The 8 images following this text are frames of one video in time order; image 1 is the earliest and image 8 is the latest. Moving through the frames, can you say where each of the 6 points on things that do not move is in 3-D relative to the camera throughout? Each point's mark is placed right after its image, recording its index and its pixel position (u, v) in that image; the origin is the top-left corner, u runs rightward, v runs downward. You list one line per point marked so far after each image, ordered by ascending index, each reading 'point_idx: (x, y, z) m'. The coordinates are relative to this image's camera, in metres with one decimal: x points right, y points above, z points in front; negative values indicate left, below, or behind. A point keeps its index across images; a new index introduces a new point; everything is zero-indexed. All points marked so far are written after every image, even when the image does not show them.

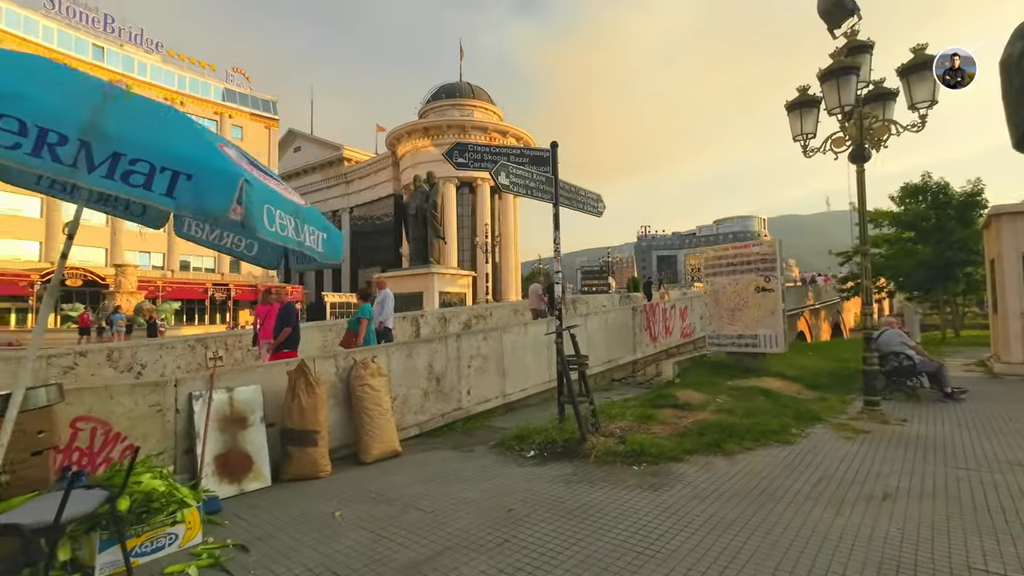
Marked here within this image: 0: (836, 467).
0: (+3.4, -1.9, +5.2) m
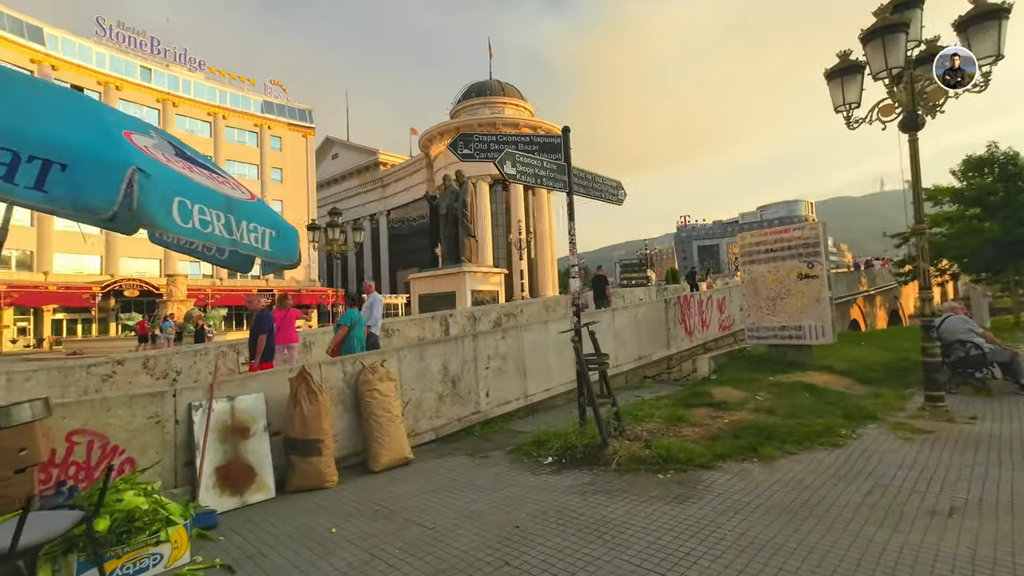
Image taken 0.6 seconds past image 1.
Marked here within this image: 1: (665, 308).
0: (+3.5, -1.7, +4.6) m
1: (+3.4, -0.4, +10.9) m
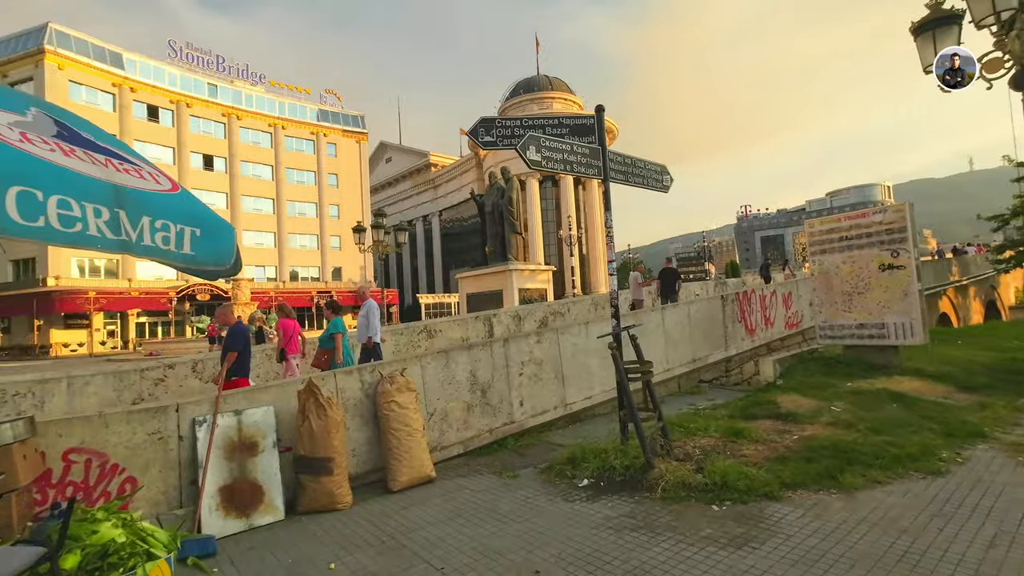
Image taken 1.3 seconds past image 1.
0: (+3.7, -1.7, +3.6) m
1: (+4.2, -0.3, +9.9) m
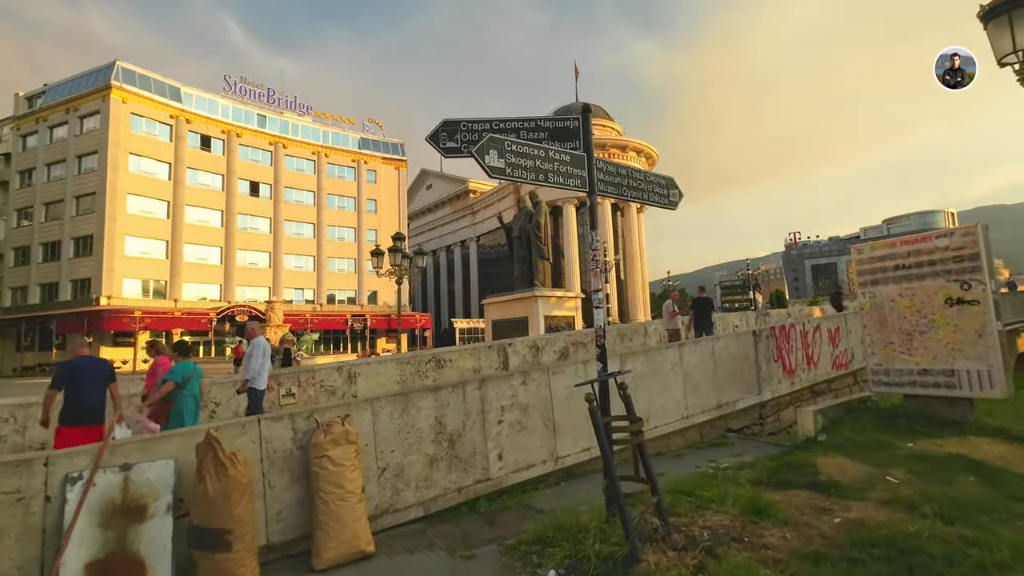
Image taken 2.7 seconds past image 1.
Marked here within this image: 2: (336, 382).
0: (+3.2, -1.9, +2.4) m
1: (+4.2, -0.9, +8.7) m
2: (-2.4, -1.4, +7.5) m
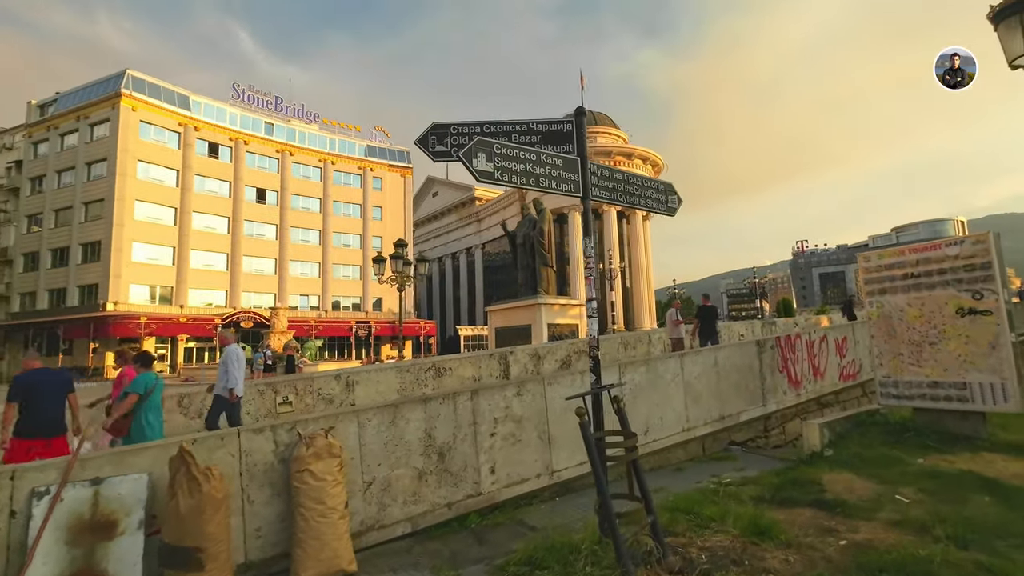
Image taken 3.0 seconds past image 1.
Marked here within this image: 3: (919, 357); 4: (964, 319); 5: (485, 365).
0: (+3.1, -2.0, +2.1) m
1: (+4.2, -1.1, +8.4) m
2: (-2.5, -1.5, +7.4) m
3: (+6.0, -1.0, +7.3) m
4: (+6.3, -0.4, +6.9) m
5: (-0.4, -1.5, +9.7) m
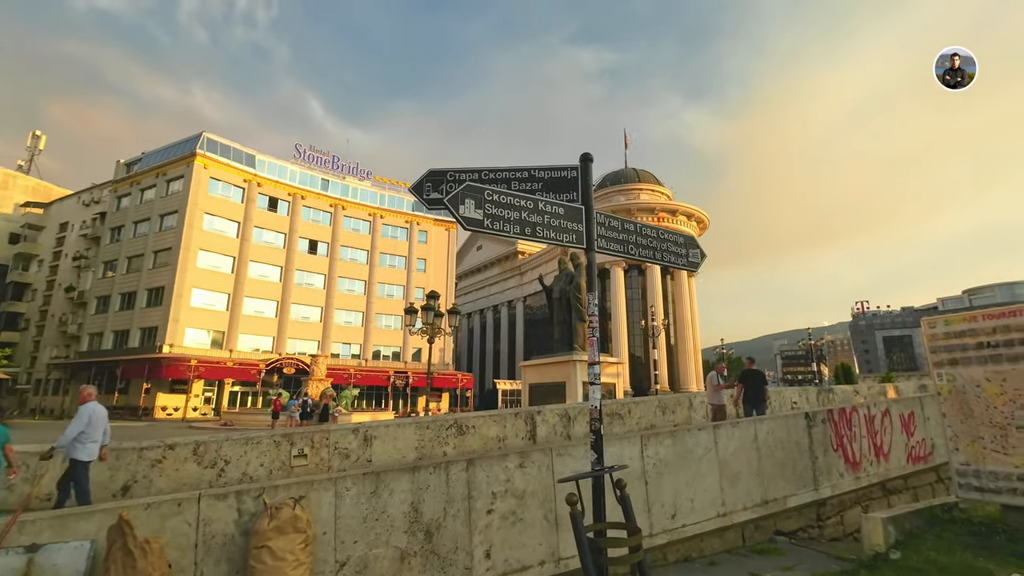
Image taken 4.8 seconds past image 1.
0: (+2.8, -2.3, +1.2) m
1: (+4.5, -2.1, +7.5) m
2: (-2.3, -2.2, +6.9) m
3: (+6.2, -1.9, +6.2) m
4: (+6.4, -1.3, +5.8) m
5: (-0.1, -2.5, +9.1) m
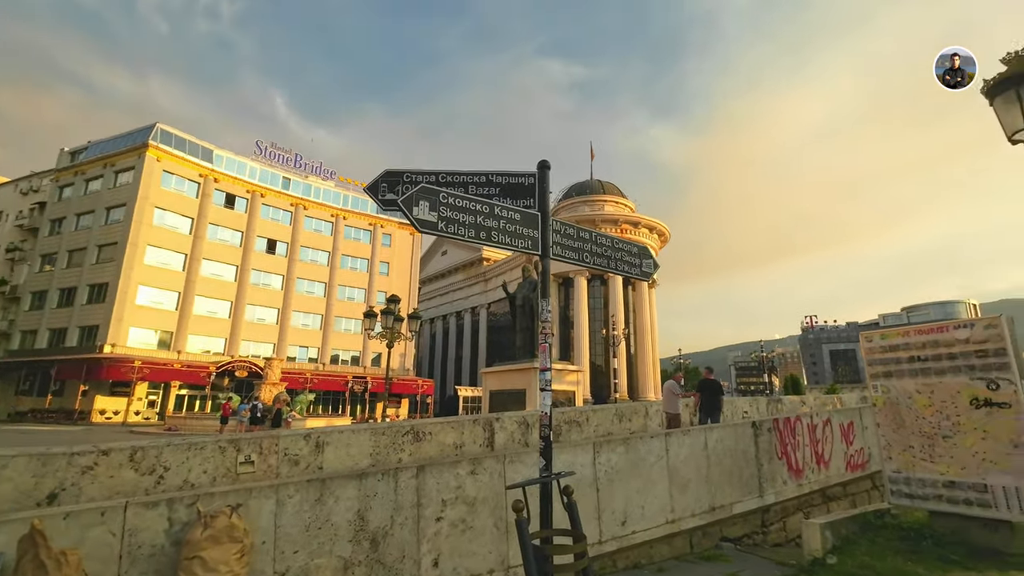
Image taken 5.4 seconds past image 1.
0: (+2.5, -2.3, +1.4) m
1: (+3.8, -2.3, +7.7) m
2: (-2.9, -2.2, +6.7) m
3: (+5.6, -2.2, +6.6) m
4: (+5.9, -1.5, +6.2) m
5: (-0.9, -2.6, +9.0) m
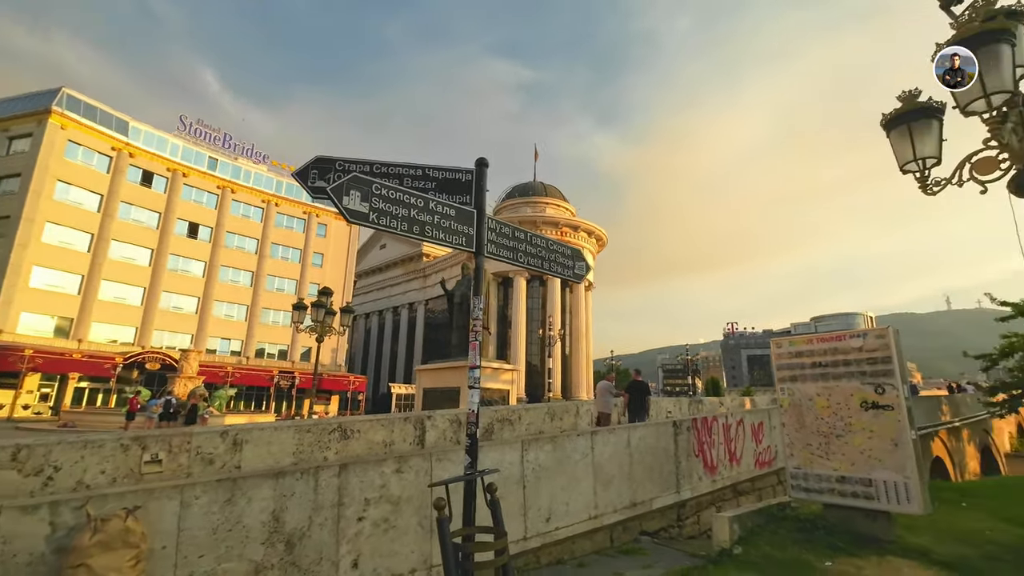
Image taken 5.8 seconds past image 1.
0: (+2.2, -2.4, +1.7) m
1: (+2.7, -2.4, +8.1) m
2: (-3.8, -2.0, +6.3) m
3: (+4.6, -2.3, +7.2) m
4: (+4.9, -1.7, +6.9) m
5: (-2.1, -2.5, +8.8) m
